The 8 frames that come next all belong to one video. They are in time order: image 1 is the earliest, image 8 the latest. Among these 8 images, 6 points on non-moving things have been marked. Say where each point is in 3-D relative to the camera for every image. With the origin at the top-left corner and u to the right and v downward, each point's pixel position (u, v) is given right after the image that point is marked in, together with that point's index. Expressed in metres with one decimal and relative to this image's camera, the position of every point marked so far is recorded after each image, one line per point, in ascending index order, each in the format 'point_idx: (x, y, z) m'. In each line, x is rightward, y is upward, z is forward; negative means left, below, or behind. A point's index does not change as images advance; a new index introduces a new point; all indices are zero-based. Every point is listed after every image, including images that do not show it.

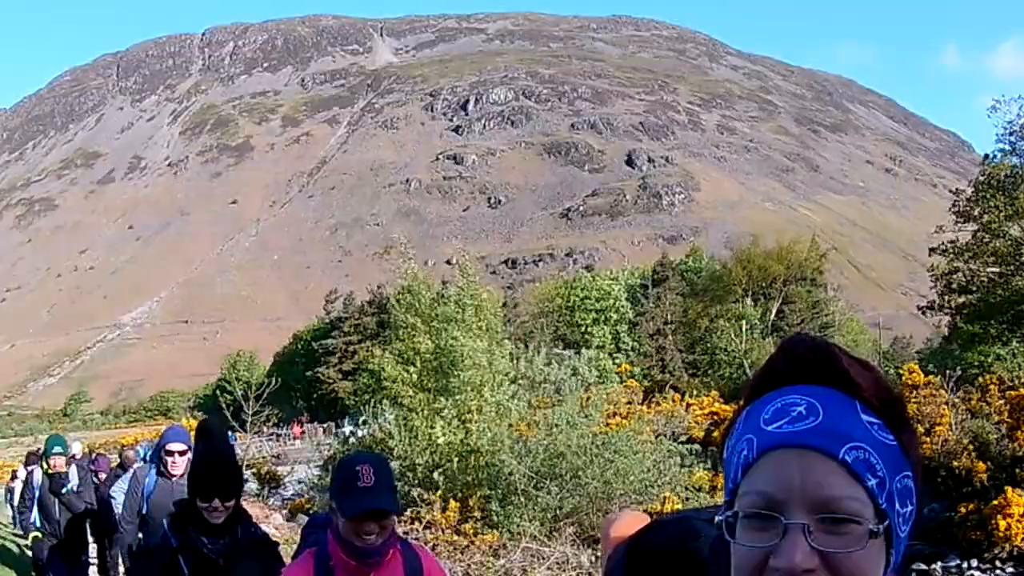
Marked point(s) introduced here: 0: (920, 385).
0: (+6.8, -1.6, +16.1) m
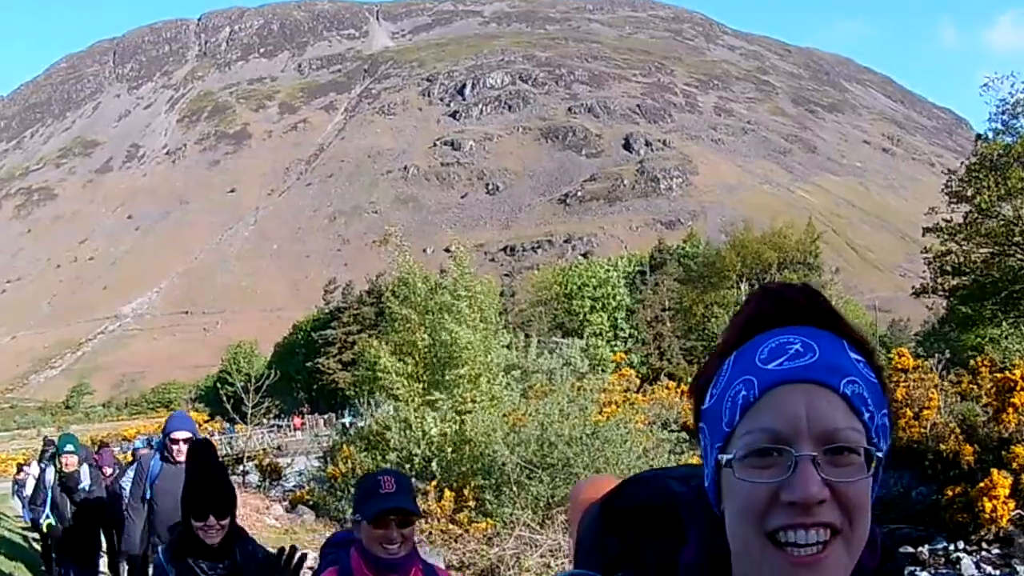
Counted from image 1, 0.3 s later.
0: (+6.7, -1.4, +16.3) m
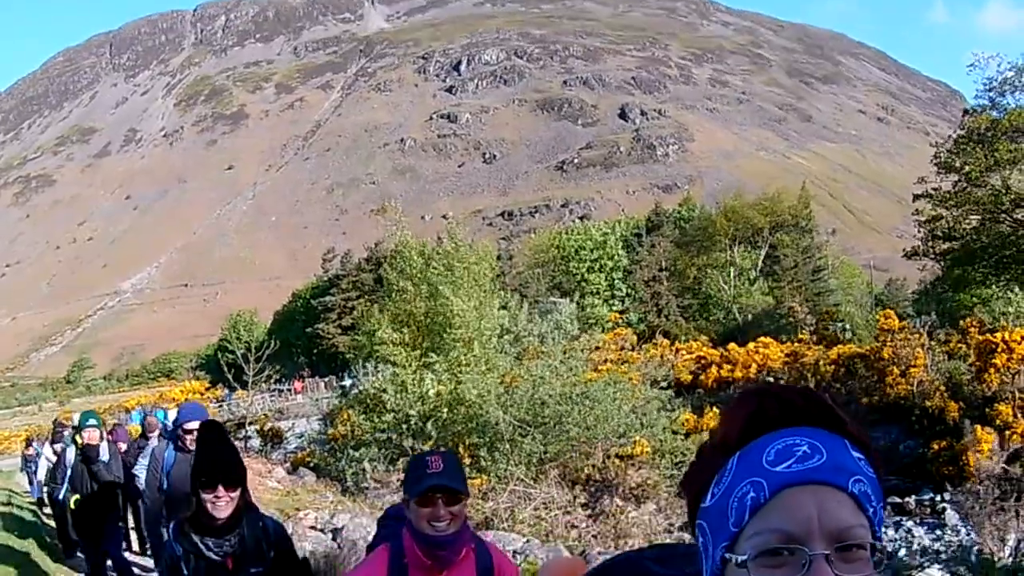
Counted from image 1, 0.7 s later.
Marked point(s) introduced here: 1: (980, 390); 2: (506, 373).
0: (+6.6, -0.7, +16.6) m
1: (+7.1, -1.5, +14.9) m
2: (-0.2, -1.5, +17.6) m
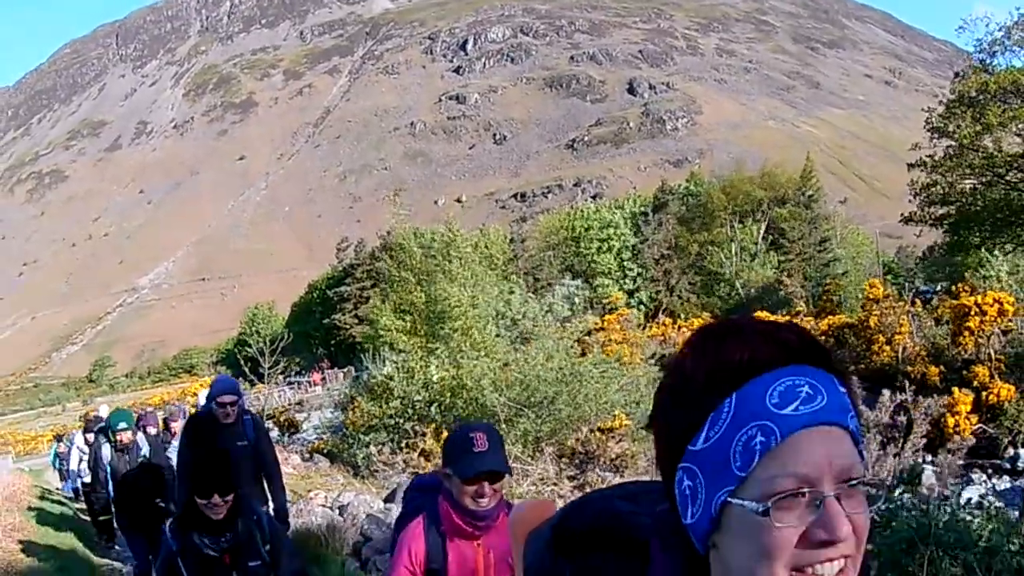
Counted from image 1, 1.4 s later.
0: (+6.6, -0.2, +17.3) m
1: (+7.1, -1.0, +15.6) m
2: (-0.2, -1.3, +18.4) m
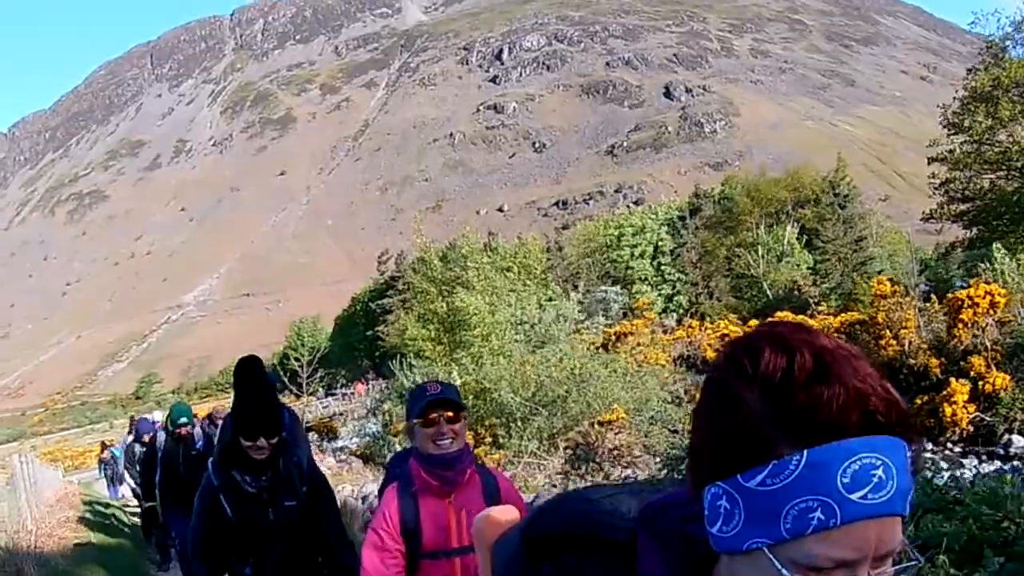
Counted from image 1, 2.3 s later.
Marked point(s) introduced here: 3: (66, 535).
0: (+6.9, -0.1, +17.9) m
1: (+7.4, -0.9, +16.2) m
2: (+0.3, -1.4, +19.3) m
3: (-8.3, -4.6, +18.5) m
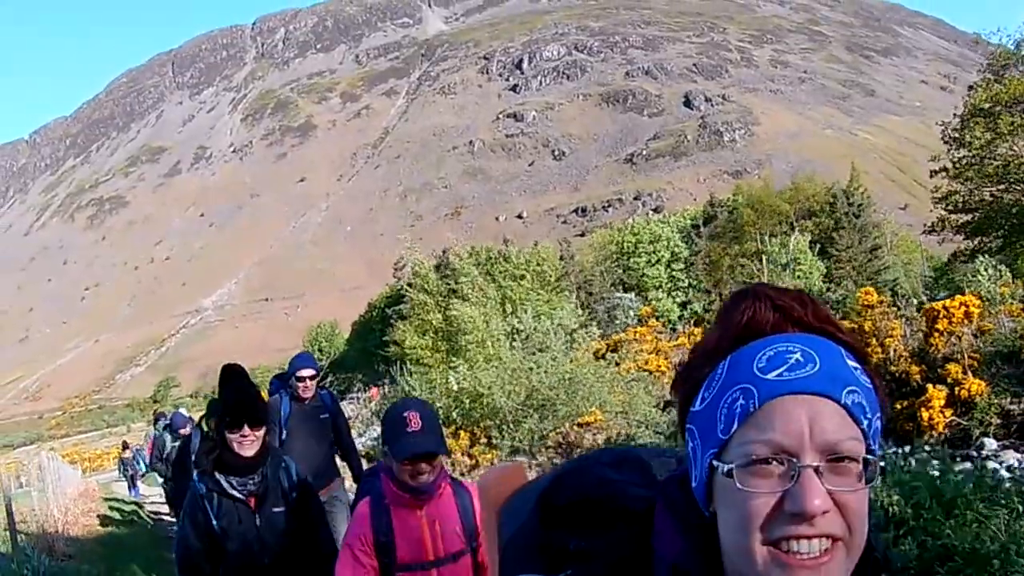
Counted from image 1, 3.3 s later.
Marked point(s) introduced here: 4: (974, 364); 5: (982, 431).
0: (+6.8, -0.3, +18.4) m
1: (+7.3, -1.1, +16.7) m
2: (+0.2, -1.6, +19.9) m
3: (-8.4, -4.7, +19.2) m
4: (+7.6, -1.3, +16.0) m
5: (+7.2, -2.2, +14.9) m
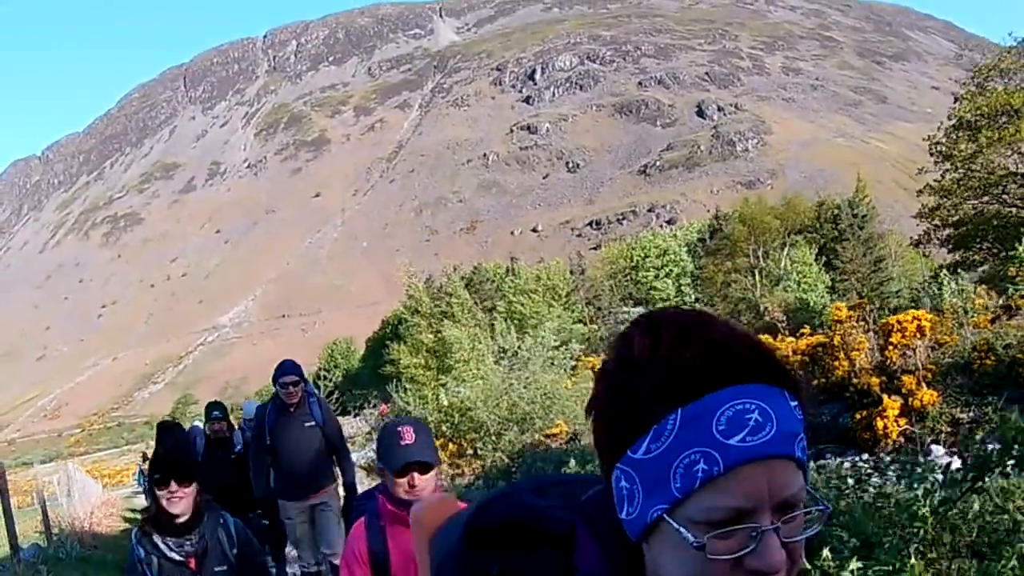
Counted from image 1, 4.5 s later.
0: (+6.6, -0.6, +19.5) m
1: (+7.1, -1.4, +17.8) m
2: (0.0, -2.0, +21.1) m
3: (-8.6, -5.3, +20.5) m
4: (+7.3, -1.5, +17.1) m
5: (+6.9, -2.5, +15.9) m
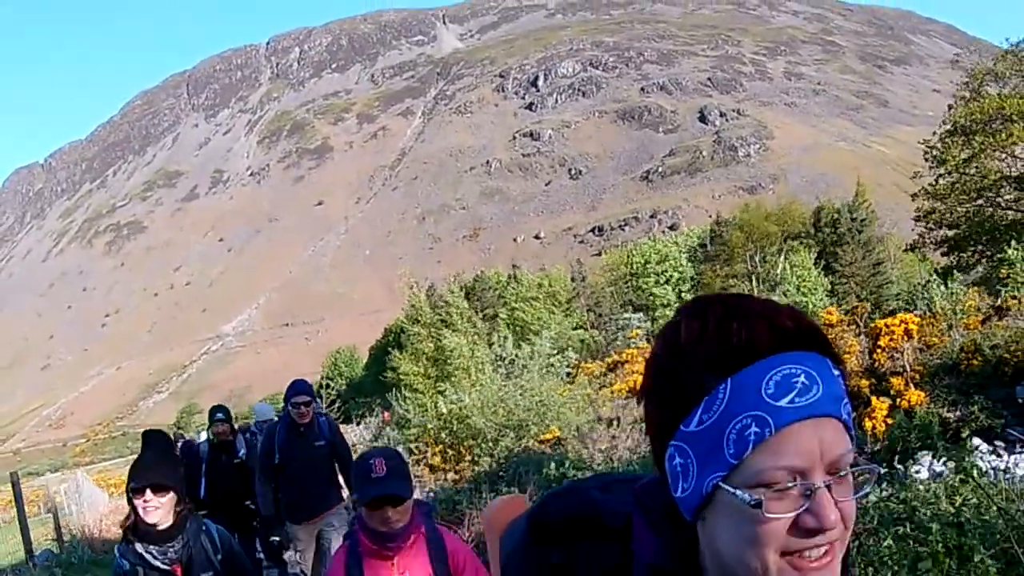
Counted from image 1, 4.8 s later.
0: (+6.5, -0.7, +19.8) m
1: (+7.0, -1.5, +18.1) m
2: (0.0, -2.2, +21.4) m
3: (-8.6, -5.5, +20.9) m
4: (+7.3, -1.6, +17.4) m
5: (+6.8, -2.5, +16.3) m
